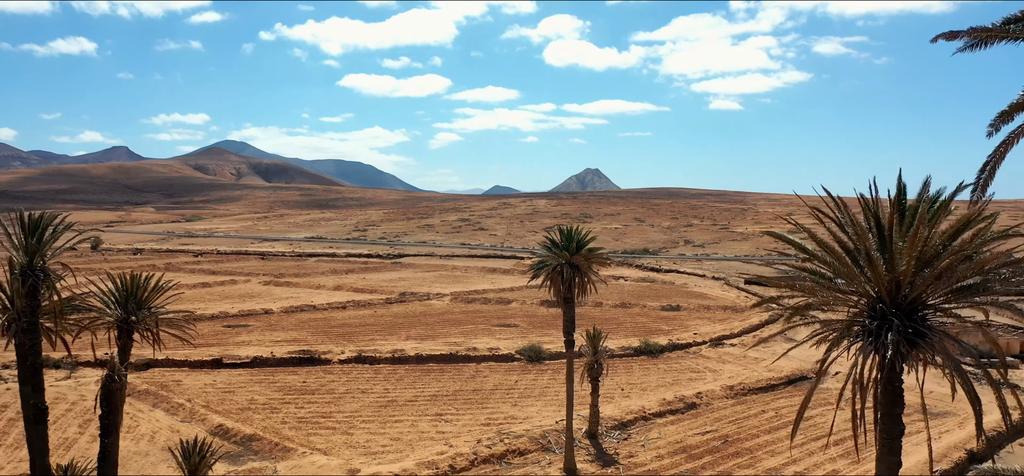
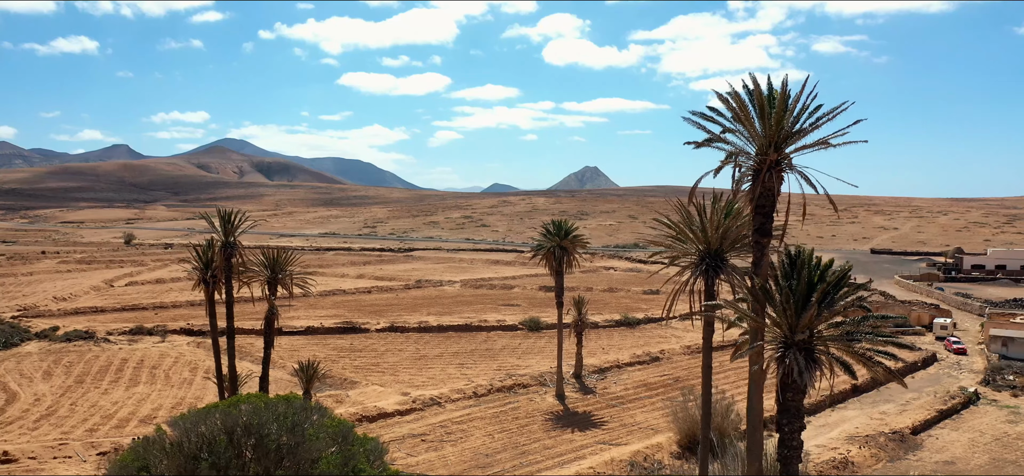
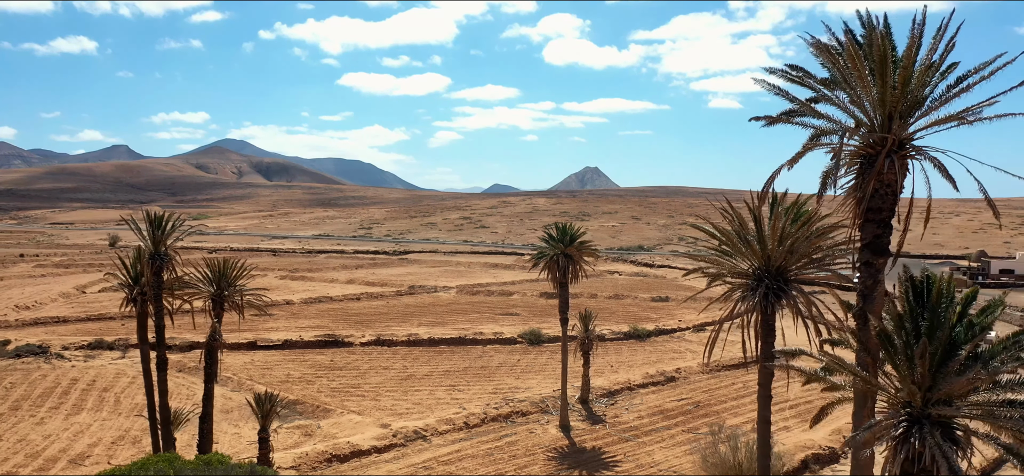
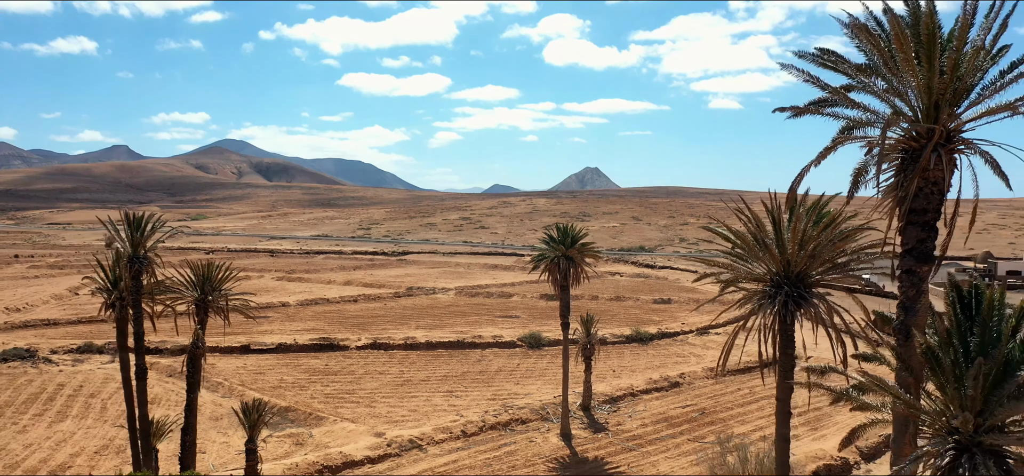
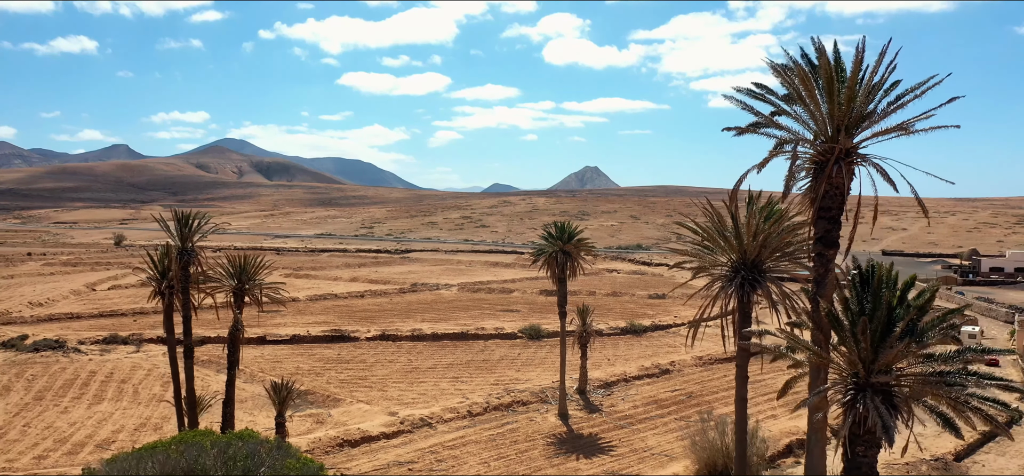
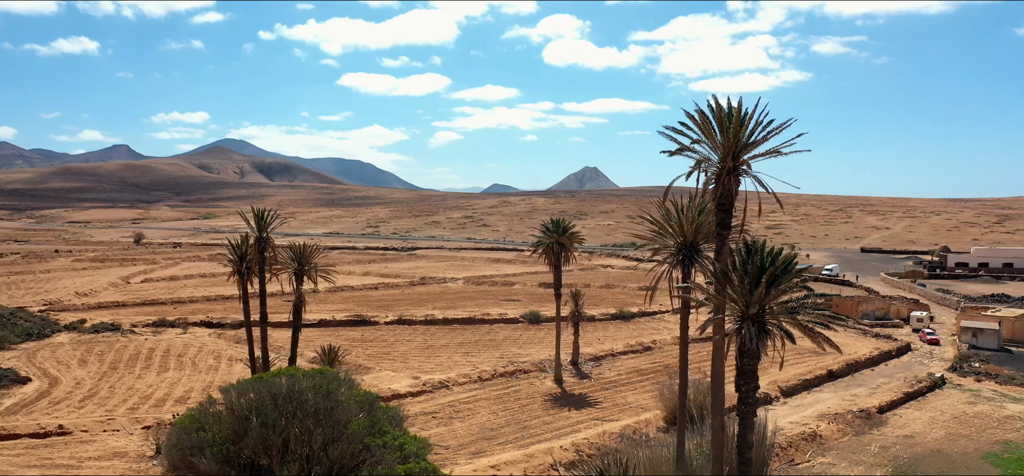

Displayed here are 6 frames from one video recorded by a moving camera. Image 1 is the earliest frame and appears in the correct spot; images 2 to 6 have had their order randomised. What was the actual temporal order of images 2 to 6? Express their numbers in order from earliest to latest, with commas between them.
4, 3, 5, 2, 6
